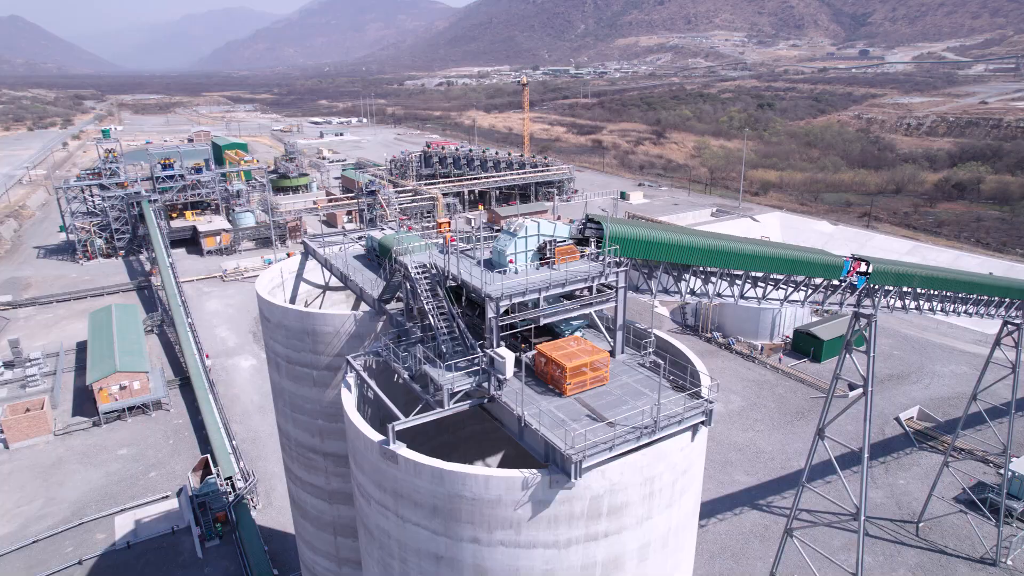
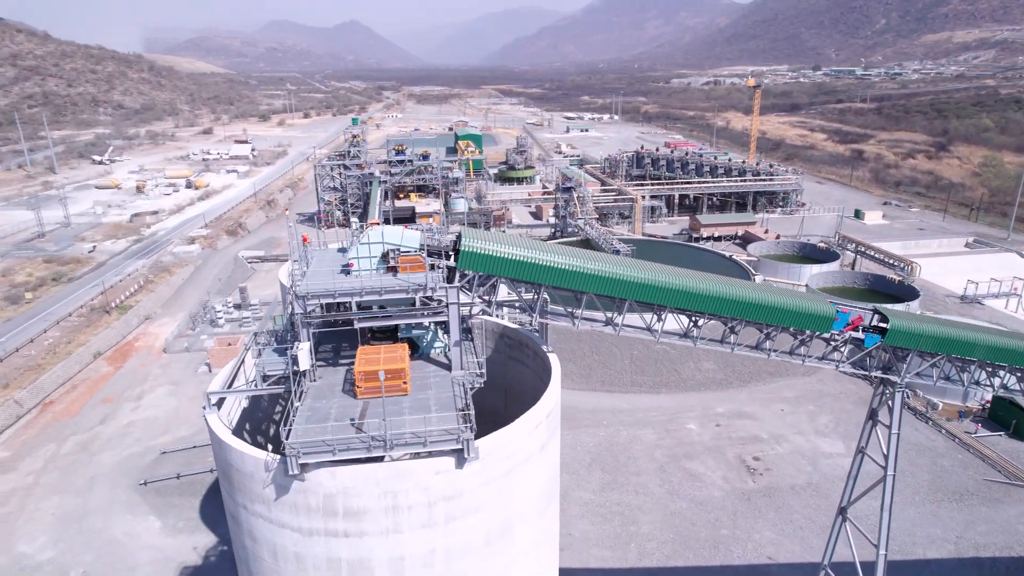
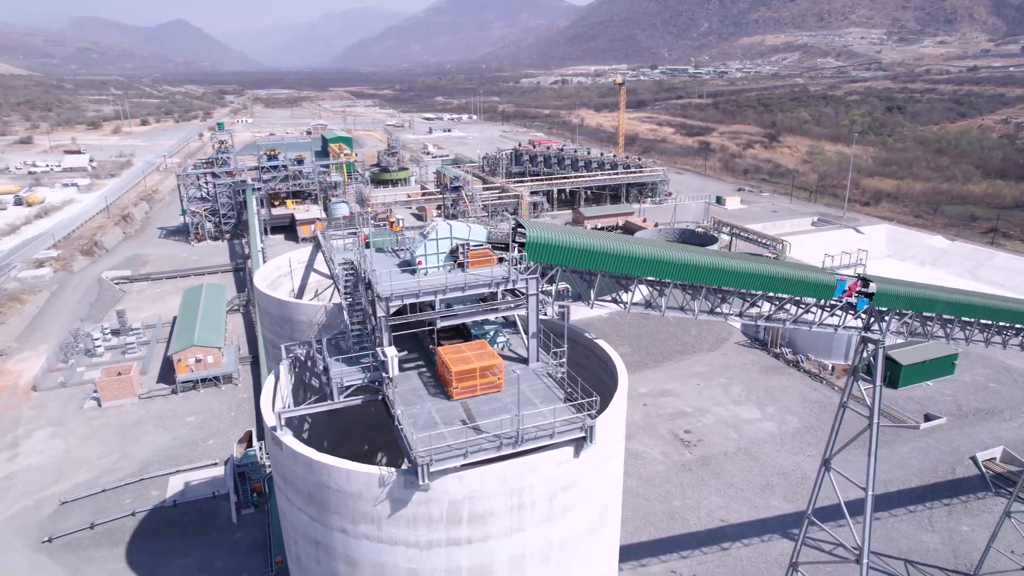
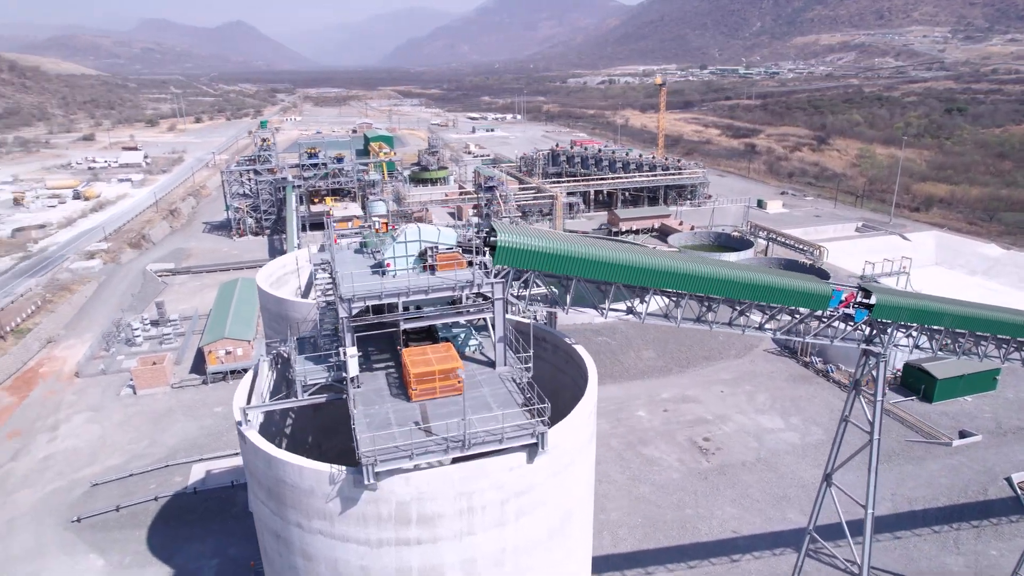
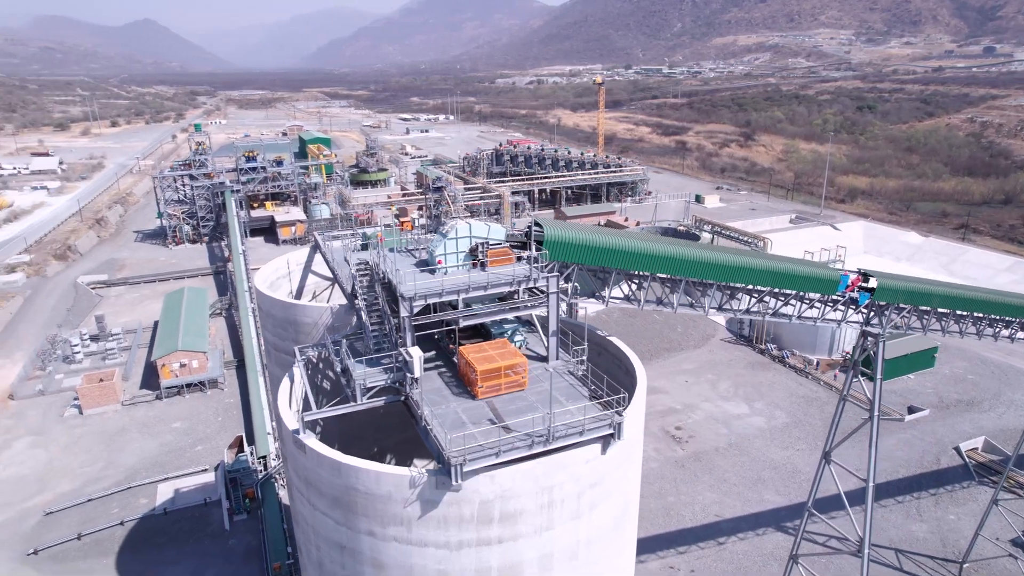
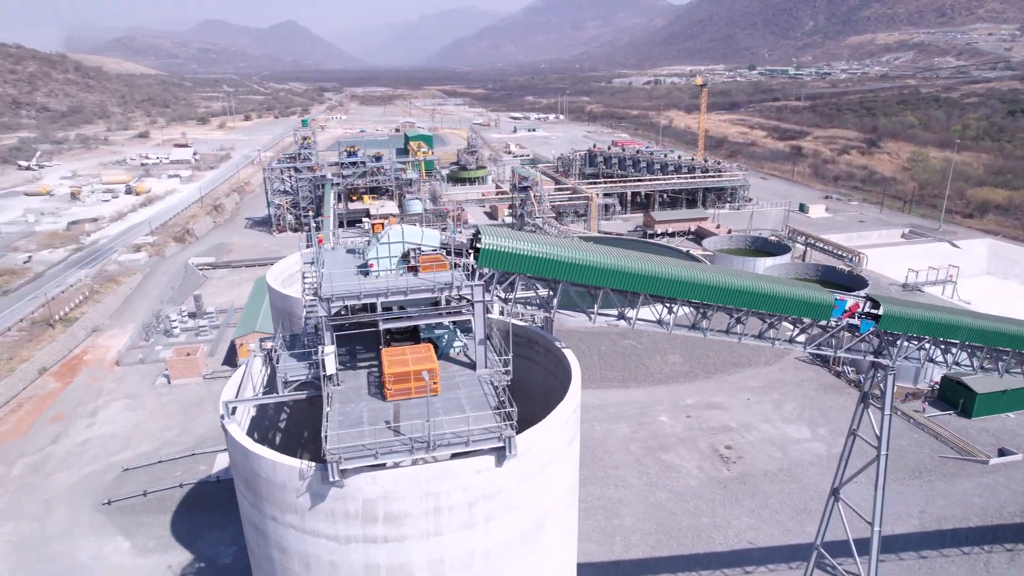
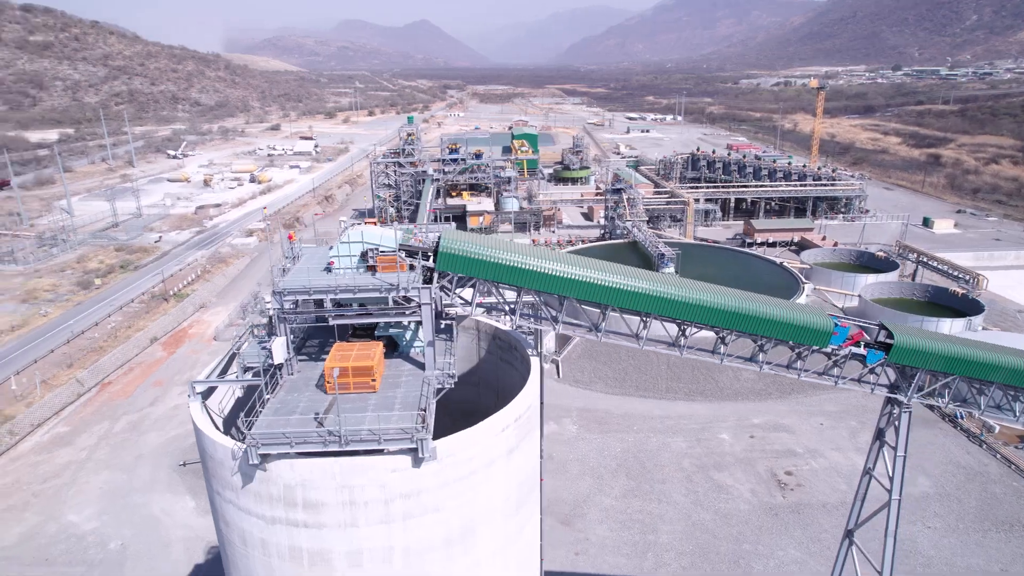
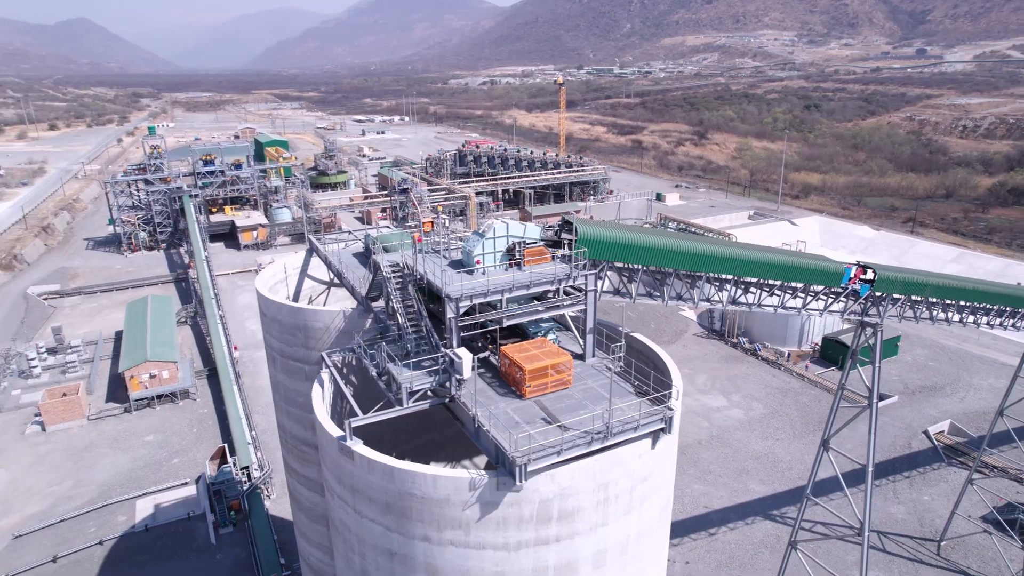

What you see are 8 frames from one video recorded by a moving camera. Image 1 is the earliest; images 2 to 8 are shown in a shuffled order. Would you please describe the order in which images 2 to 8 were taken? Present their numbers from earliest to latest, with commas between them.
8, 5, 3, 4, 6, 2, 7
